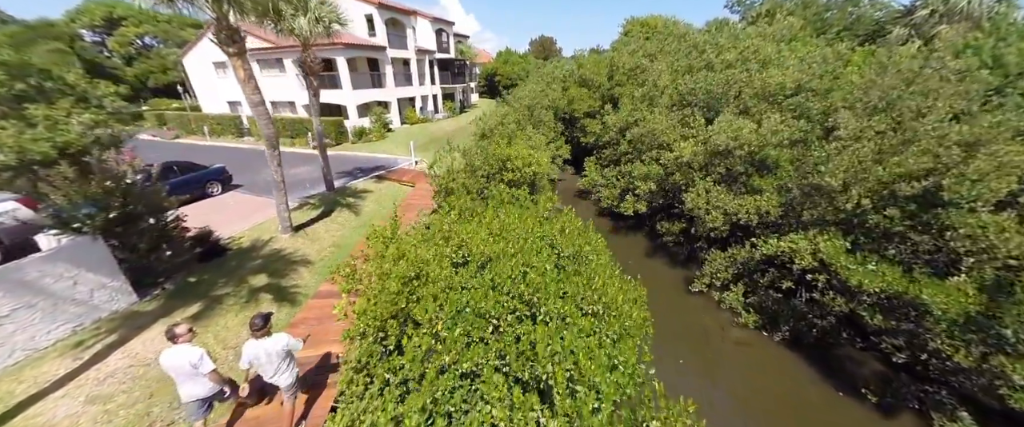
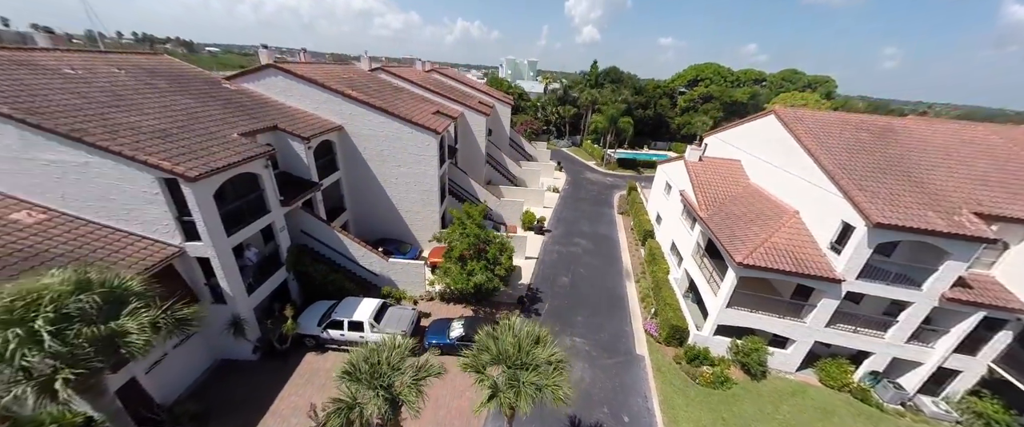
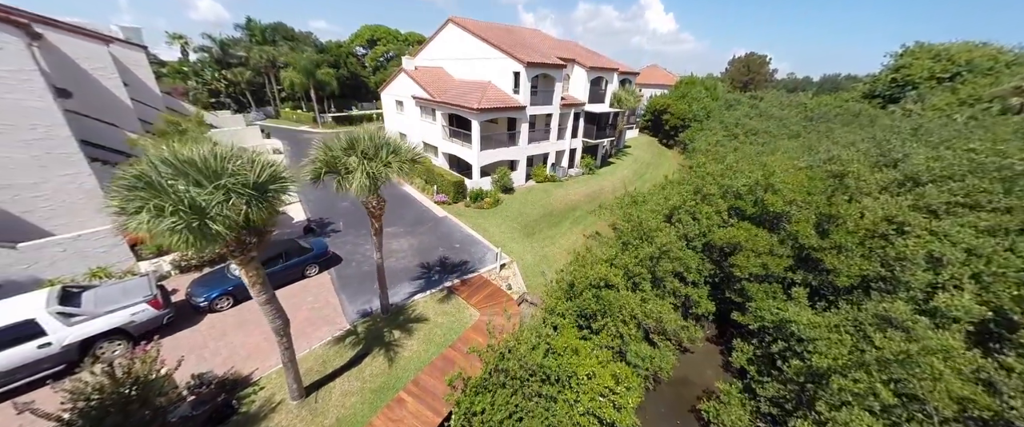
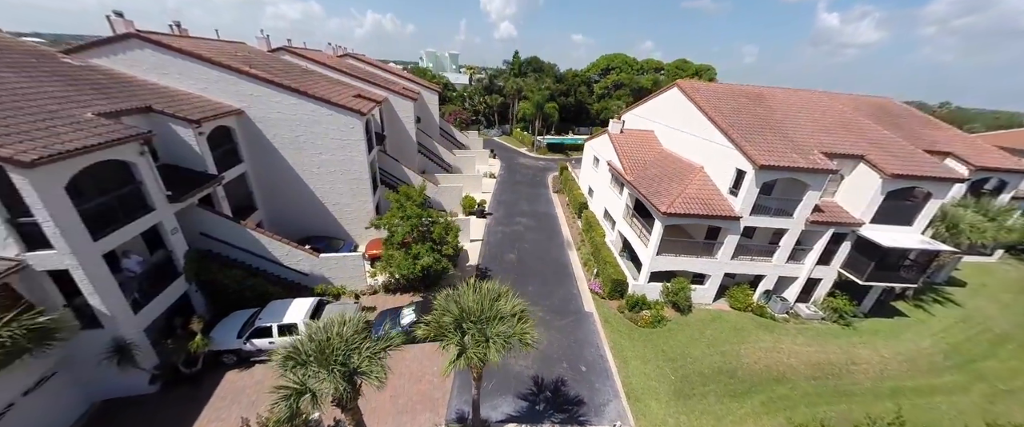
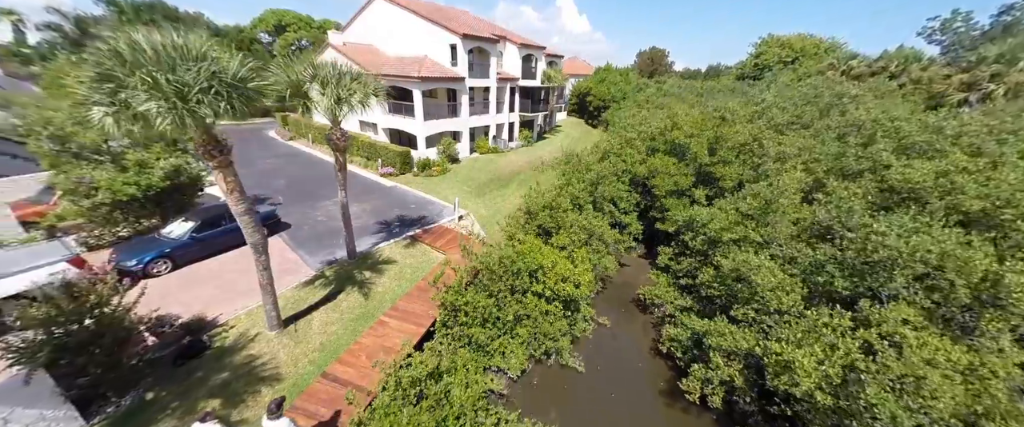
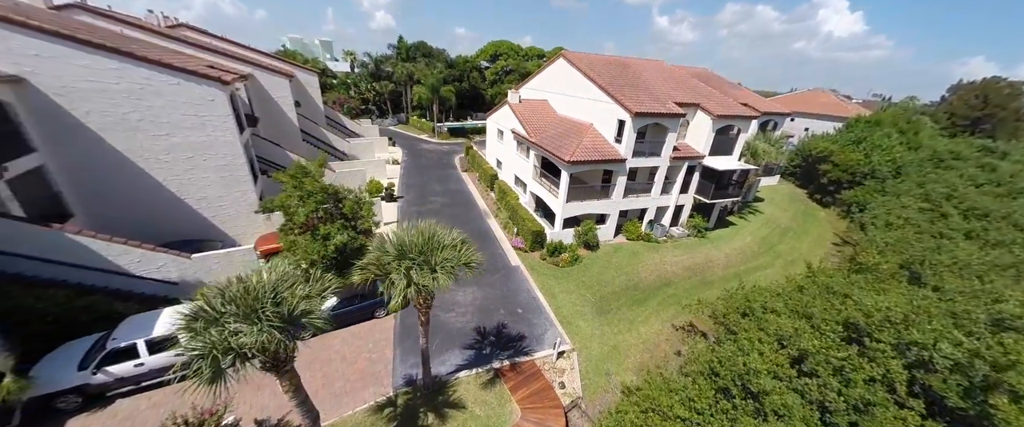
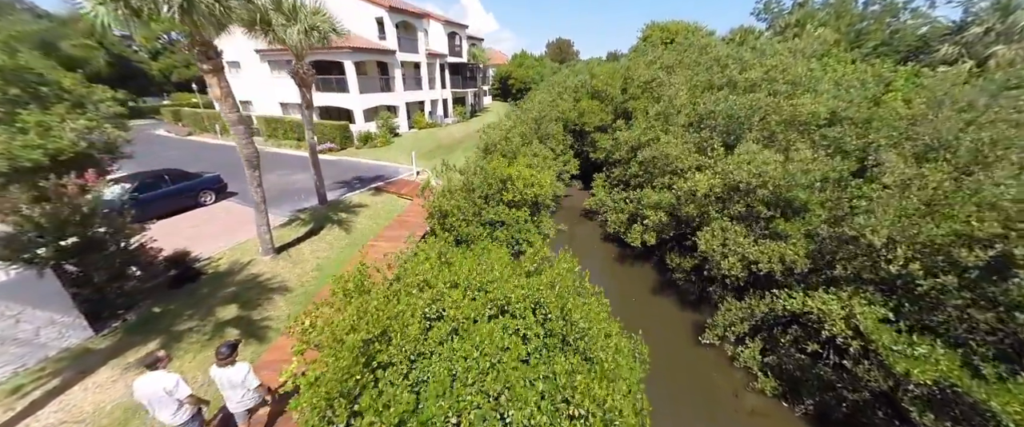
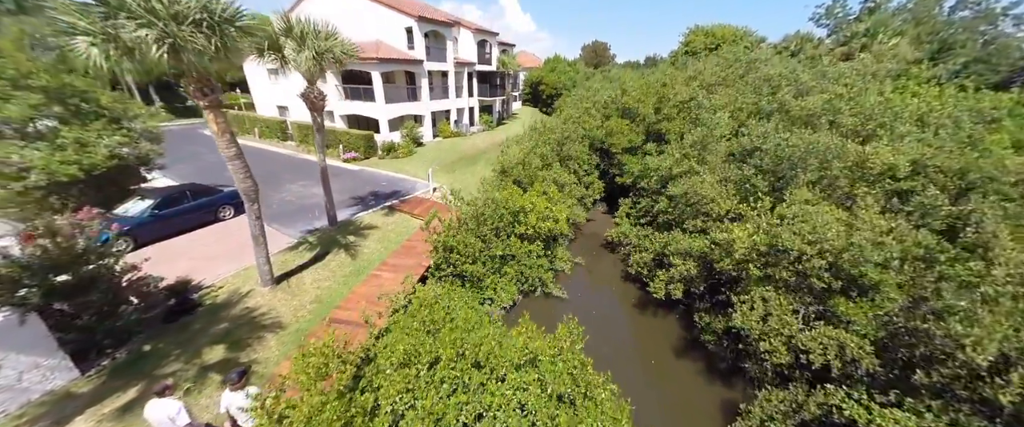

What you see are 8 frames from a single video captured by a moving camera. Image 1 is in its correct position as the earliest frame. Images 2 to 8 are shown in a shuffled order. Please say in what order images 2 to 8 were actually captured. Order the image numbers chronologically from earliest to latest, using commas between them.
7, 8, 5, 3, 6, 4, 2
